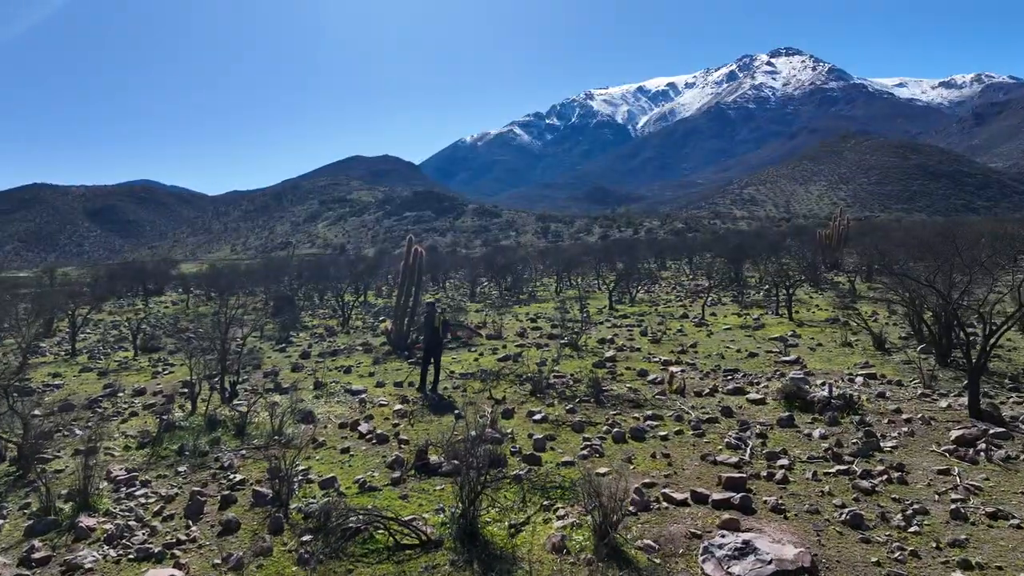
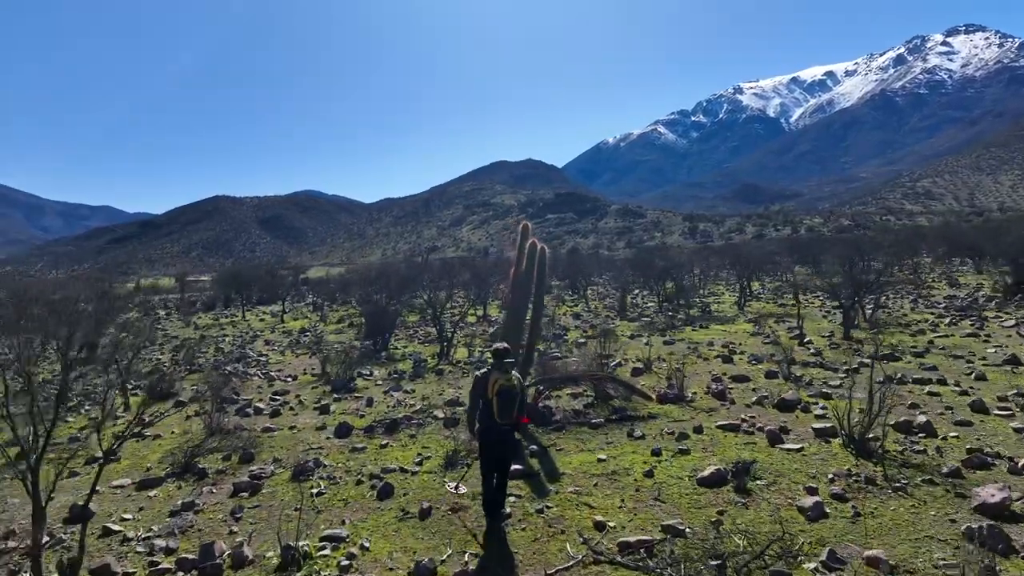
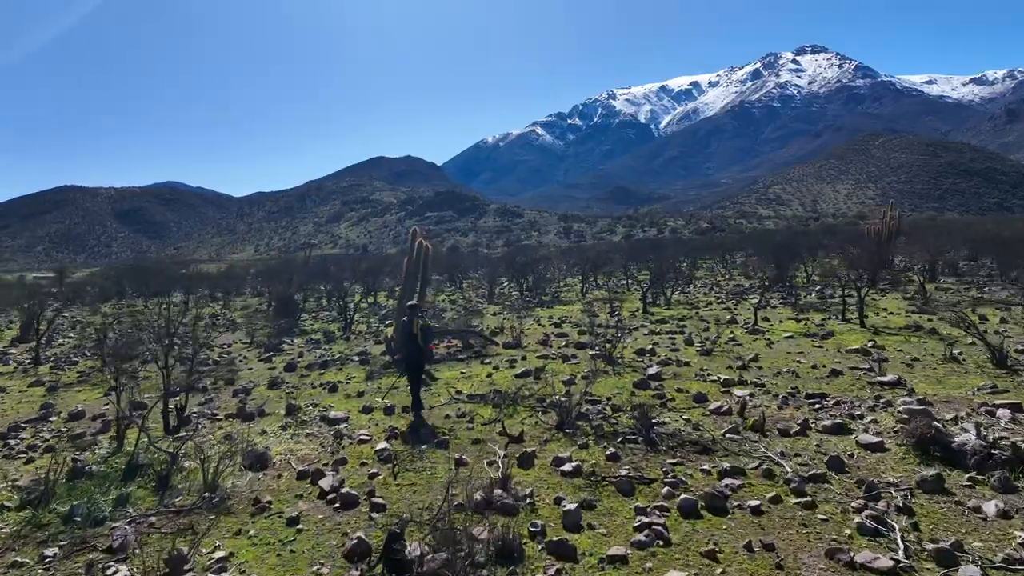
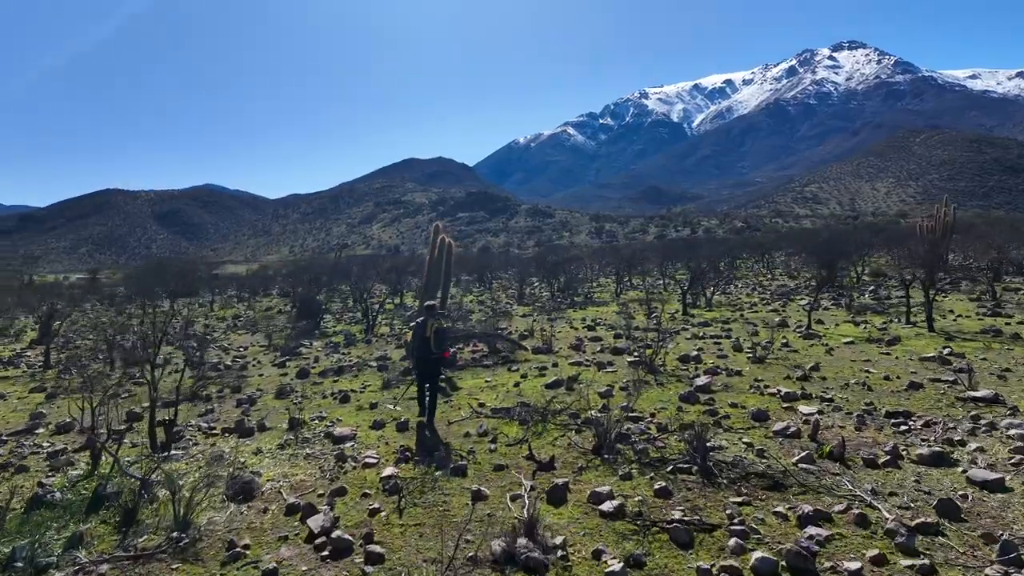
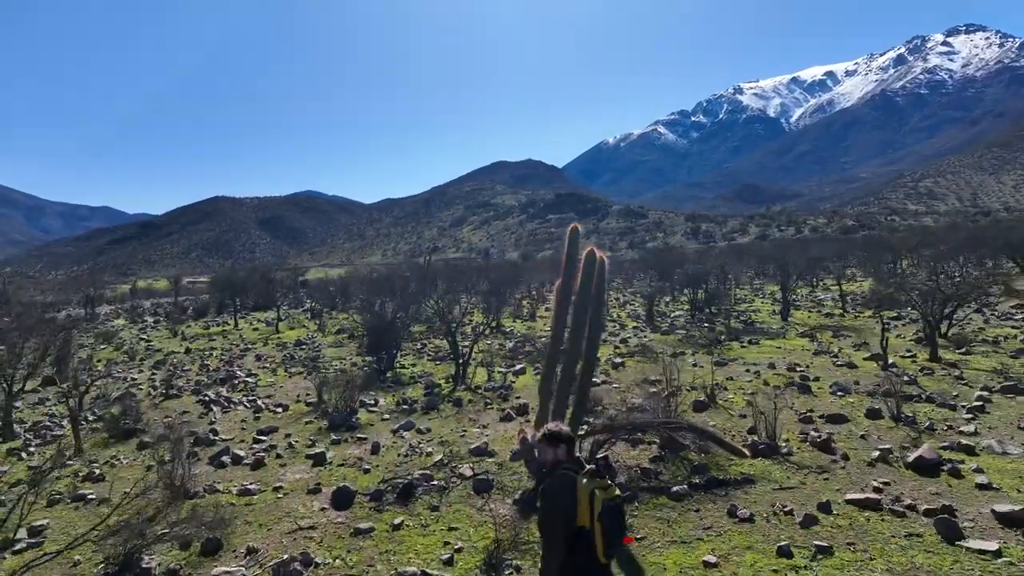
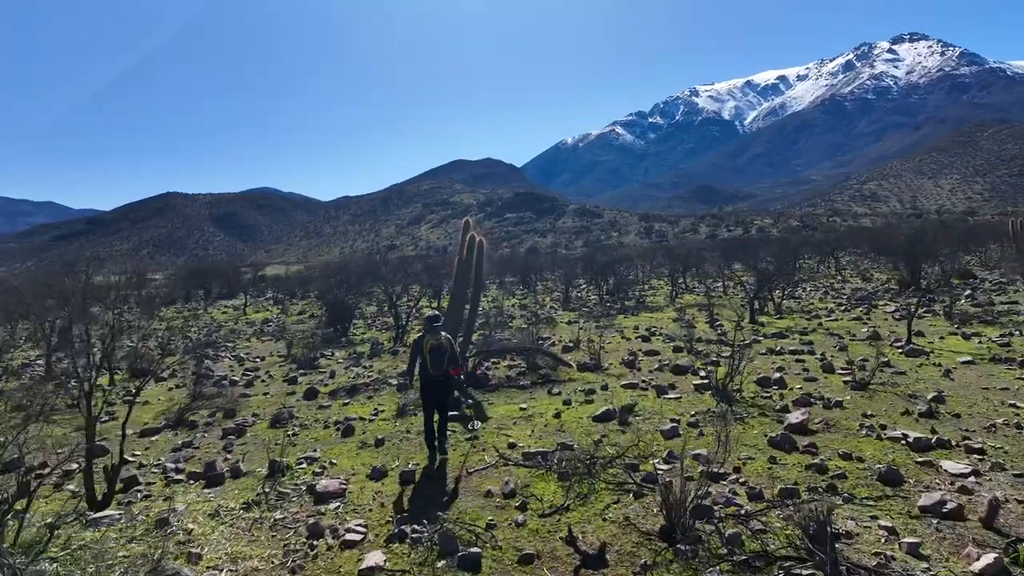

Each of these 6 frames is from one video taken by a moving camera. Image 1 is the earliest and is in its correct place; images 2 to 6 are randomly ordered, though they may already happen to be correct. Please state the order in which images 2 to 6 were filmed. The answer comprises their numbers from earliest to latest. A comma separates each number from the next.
3, 4, 6, 2, 5
